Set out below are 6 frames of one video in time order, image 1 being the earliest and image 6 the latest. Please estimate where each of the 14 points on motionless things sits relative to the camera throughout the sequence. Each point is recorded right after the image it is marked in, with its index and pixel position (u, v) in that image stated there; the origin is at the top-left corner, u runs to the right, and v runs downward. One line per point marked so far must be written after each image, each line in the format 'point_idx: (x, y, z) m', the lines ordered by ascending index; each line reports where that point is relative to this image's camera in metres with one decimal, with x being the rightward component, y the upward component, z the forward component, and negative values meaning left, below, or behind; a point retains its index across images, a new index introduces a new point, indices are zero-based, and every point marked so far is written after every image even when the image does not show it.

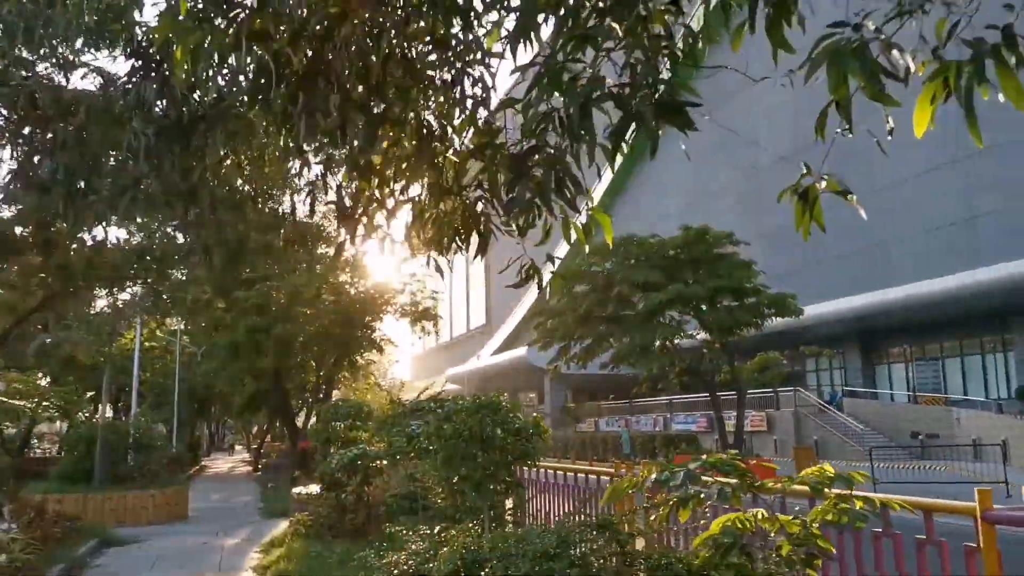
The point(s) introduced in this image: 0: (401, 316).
0: (-2.3, -0.6, +19.4) m
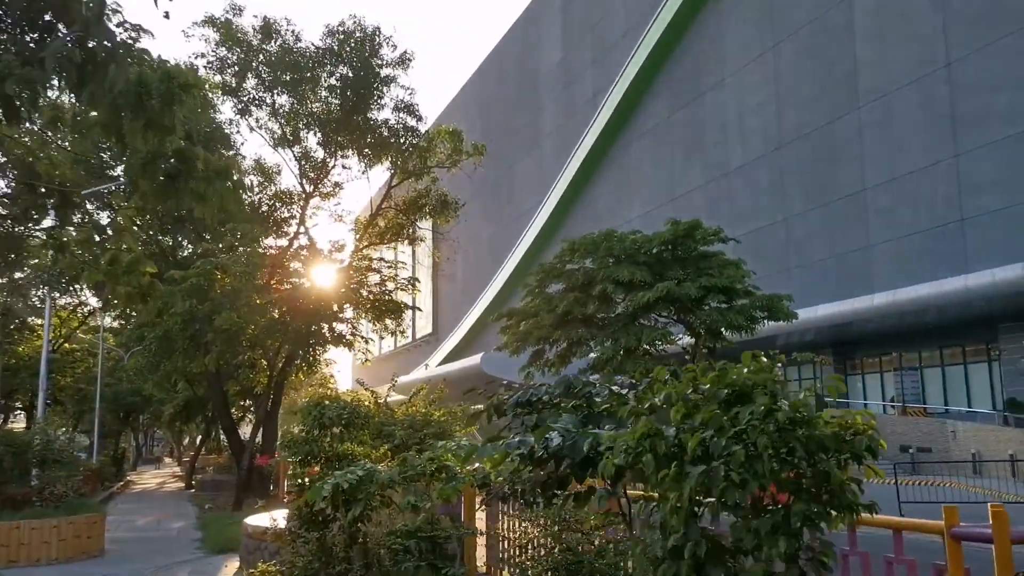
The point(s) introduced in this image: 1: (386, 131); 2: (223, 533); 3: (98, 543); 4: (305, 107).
0: (-2.8, -0.4, +17.0) m
1: (-2.5, +3.1, +17.7) m
2: (-3.9, -3.3, +12.3) m
3: (-5.2, -3.1, +11.3) m
4: (-4.0, +3.5, +17.2) m
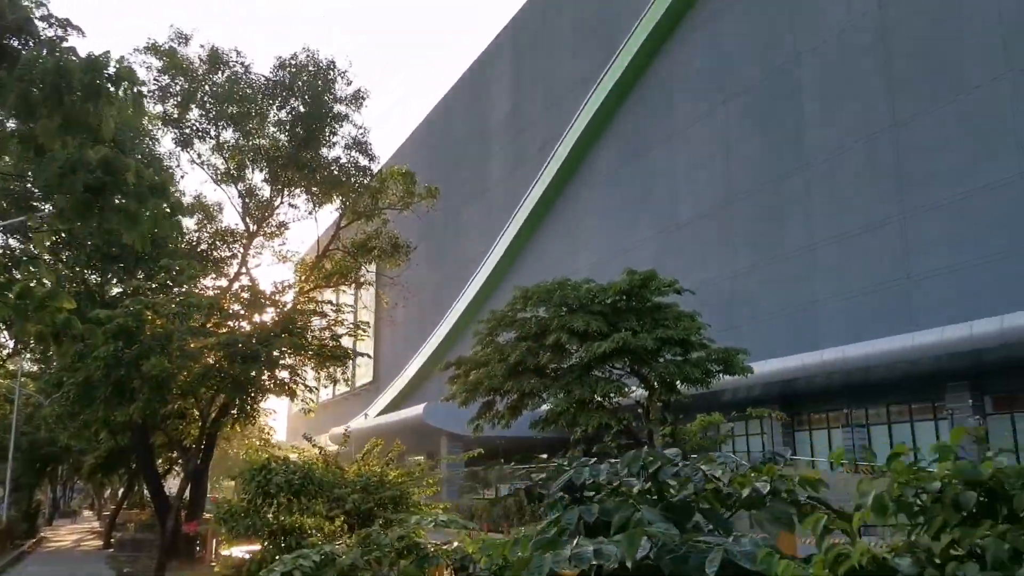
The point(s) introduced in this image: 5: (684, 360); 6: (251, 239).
0: (-3.6, -1.2, +16.1) m
1: (-3.3, +2.2, +17.0) m
2: (-4.5, -3.8, +11.1) m
3: (-5.7, -3.6, +10.1) m
4: (-4.7, +2.7, +16.4) m
5: (+3.7, -1.6, +19.6) m
6: (-5.0, +0.9, +17.1) m
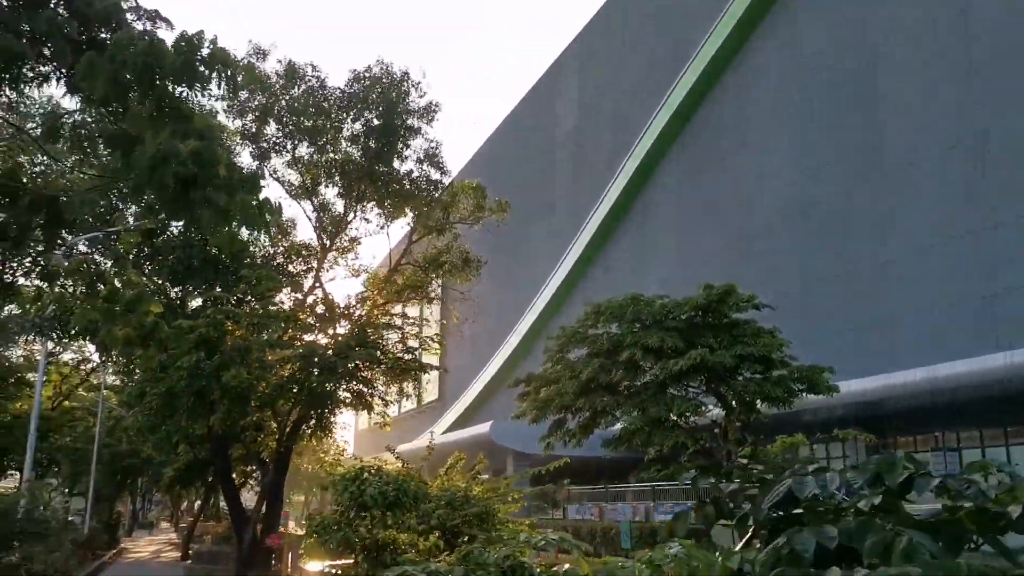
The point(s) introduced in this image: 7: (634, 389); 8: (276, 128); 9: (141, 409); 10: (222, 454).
0: (-2.3, -1.5, +15.9) m
1: (-1.9, +2.0, +16.9) m
2: (-3.5, -3.9, +11.0) m
3: (-4.8, -3.7, +10.1) m
4: (-3.4, +2.4, +16.4) m
5: (+5.3, -1.9, +18.9) m
6: (-3.6, +0.7, +17.2) m
7: (+2.6, -2.2, +19.6) m
8: (-4.3, +2.9, +16.2) m
9: (-6.6, -2.1, +16.0) m
10: (-5.3, -3.0, +16.4) m
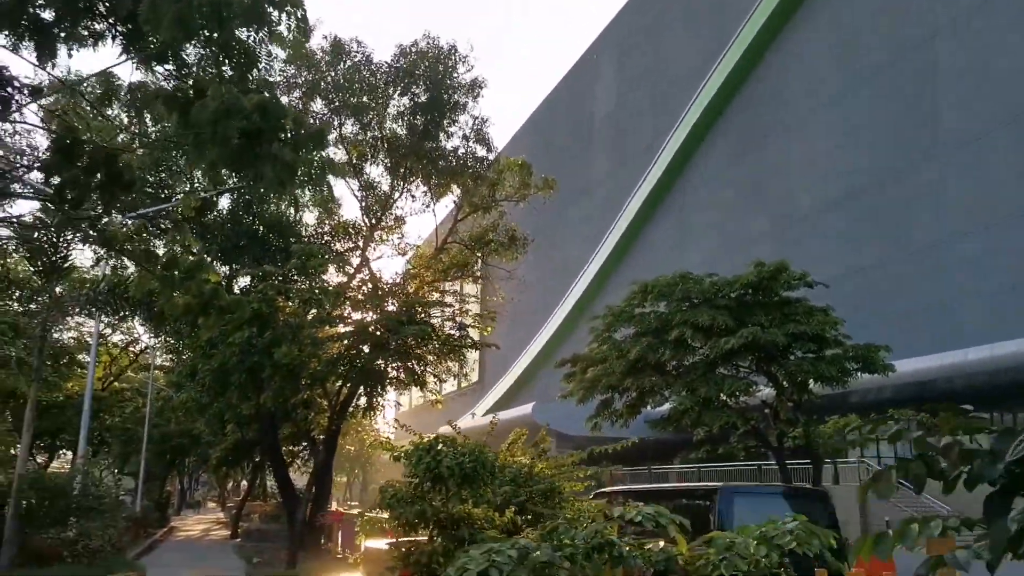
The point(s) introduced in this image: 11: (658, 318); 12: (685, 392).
0: (-1.5, -1.1, +15.8) m
1: (-1.1, +2.4, +16.7) m
2: (-2.9, -3.6, +11.0) m
3: (-4.2, -3.4, +10.1) m
4: (-2.5, +2.8, +16.3) m
5: (+6.2, -1.4, +18.4) m
6: (-2.7, +1.1, +17.0) m
7: (+3.6, -1.7, +19.3) m
8: (-3.4, +3.2, +16.1) m
9: (-5.7, -1.7, +16.1) m
10: (-4.4, -2.6, +16.4) m
11: (+3.2, -0.7, +19.9) m
12: (+3.6, -2.1, +18.7) m
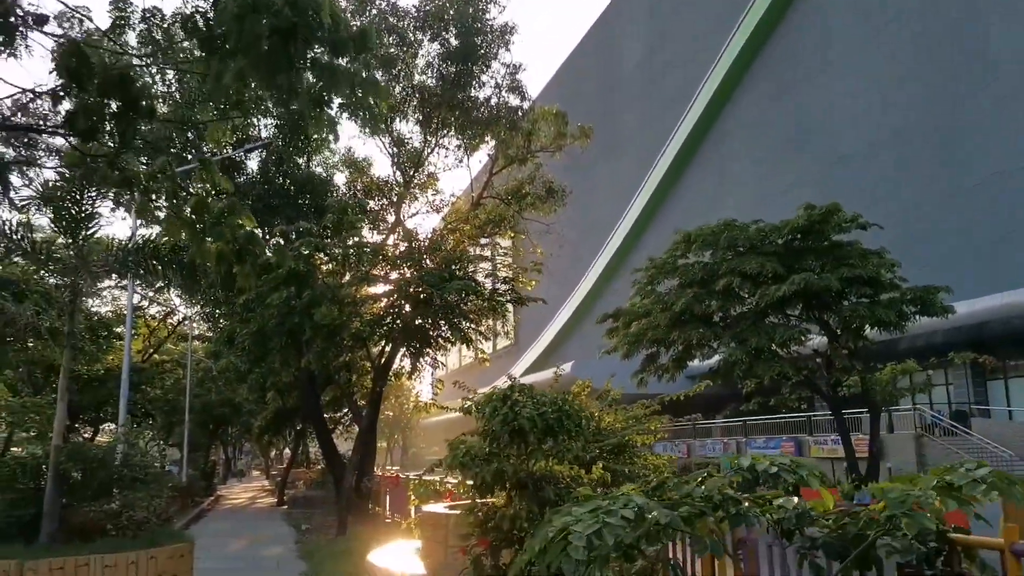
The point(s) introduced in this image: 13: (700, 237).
0: (-0.7, -0.3, +15.3) m
1: (-0.4, +3.2, +16.0) m
2: (-2.2, -3.2, +10.6) m
3: (-3.5, -3.0, +9.8) m
4: (-1.9, +3.5, +15.7) m
5: (+7.1, -0.3, +17.7) m
6: (-2.0, +1.8, +16.5) m
7: (+4.5, -0.7, +18.6) m
8: (-2.8, +3.9, +15.5) m
9: (-5.0, -1.1, +15.8) m
10: (-3.6, -2.0, +16.1) m
11: (+4.1, +0.4, +19.2) m
12: (+4.5, -1.1, +18.1) m
13: (+4.1, +1.1, +19.6) m
